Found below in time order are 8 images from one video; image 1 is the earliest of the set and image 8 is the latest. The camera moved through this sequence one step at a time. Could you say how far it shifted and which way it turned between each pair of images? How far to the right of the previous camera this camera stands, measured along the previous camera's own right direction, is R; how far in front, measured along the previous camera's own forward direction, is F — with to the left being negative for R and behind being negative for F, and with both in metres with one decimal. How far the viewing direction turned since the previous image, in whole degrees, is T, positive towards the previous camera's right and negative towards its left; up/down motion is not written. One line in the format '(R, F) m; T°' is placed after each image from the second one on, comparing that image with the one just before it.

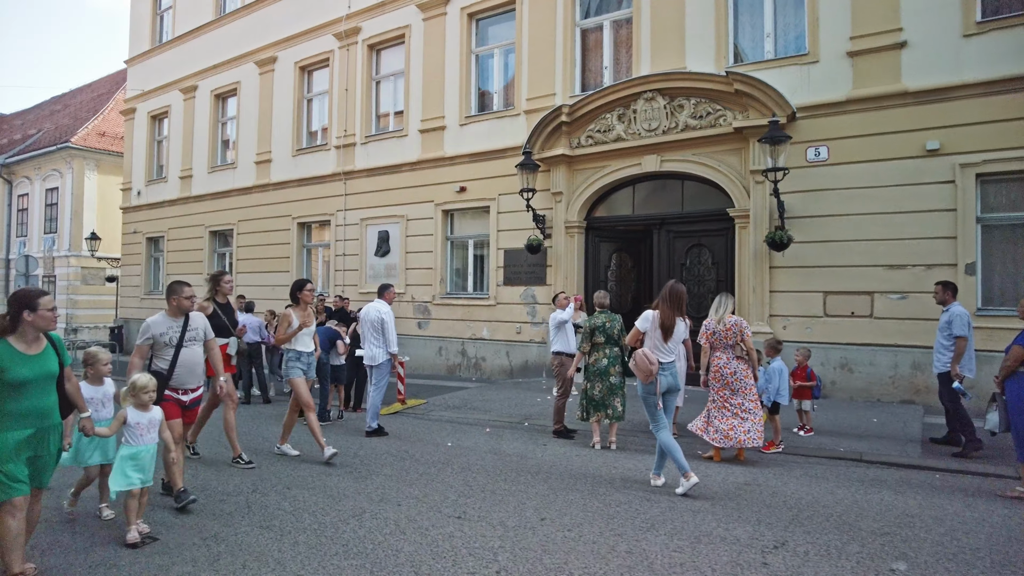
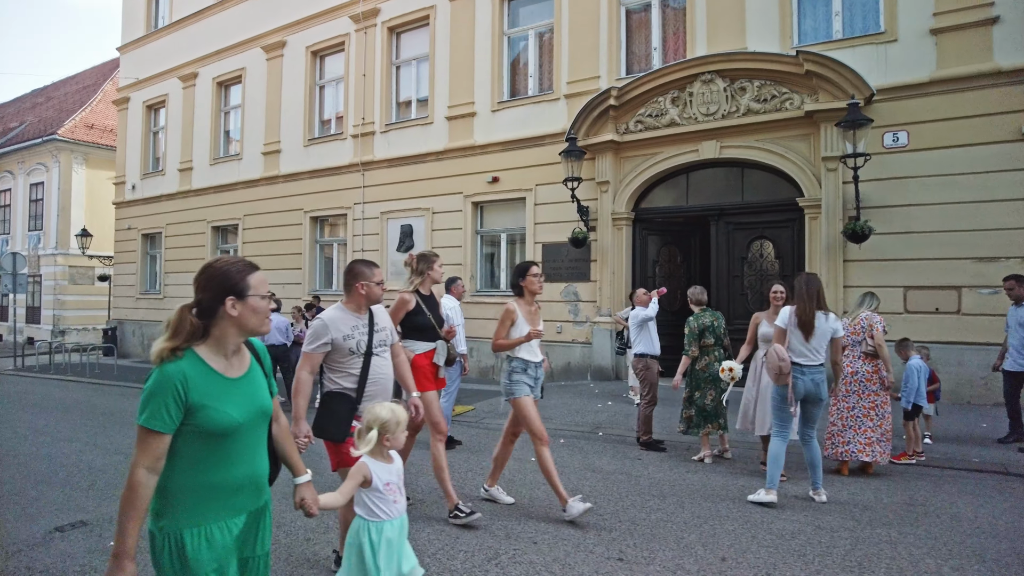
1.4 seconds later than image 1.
(-1.1, +0.9) m; +1°
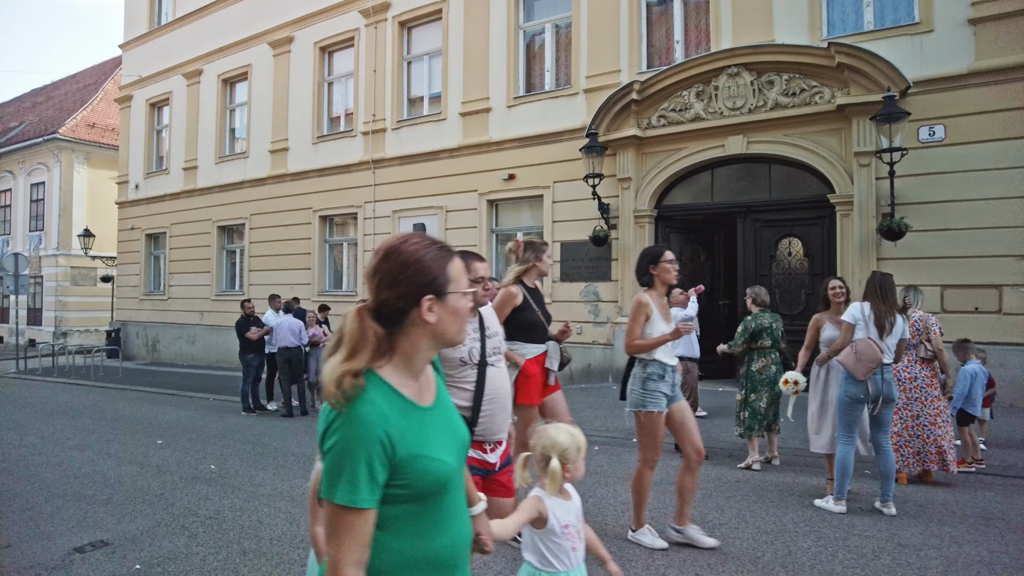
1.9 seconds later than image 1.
(-0.4, +0.3) m; 0°
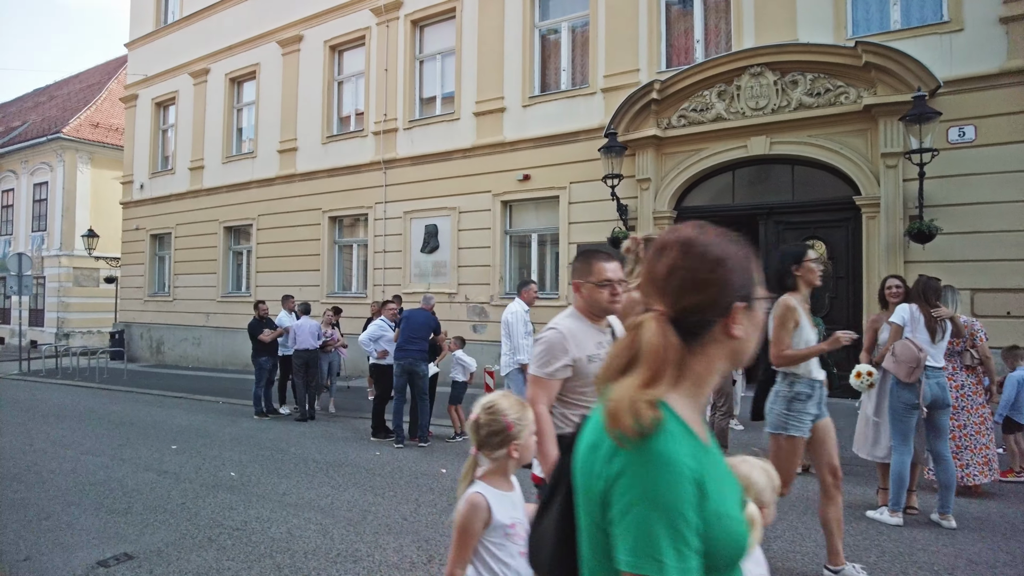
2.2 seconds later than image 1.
(-0.3, +0.2) m; 0°
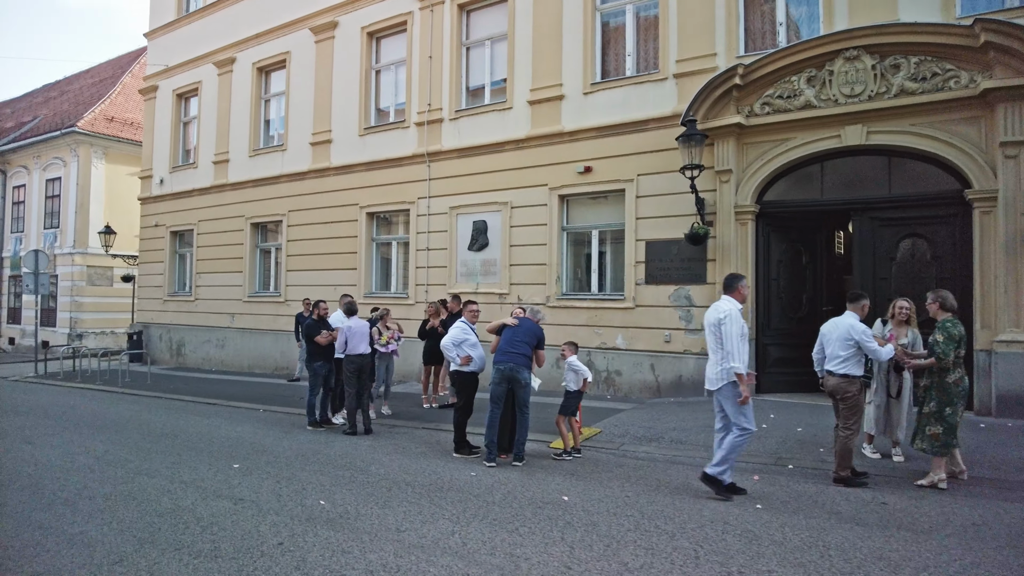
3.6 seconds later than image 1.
(-1.1, +0.9) m; 0°
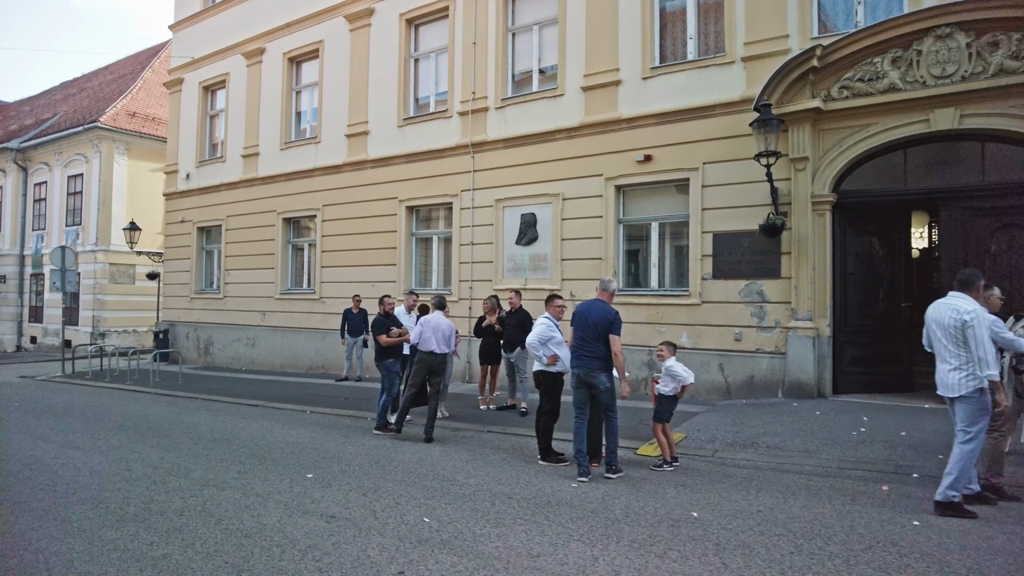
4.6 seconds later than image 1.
(-0.8, +0.6) m; -1°
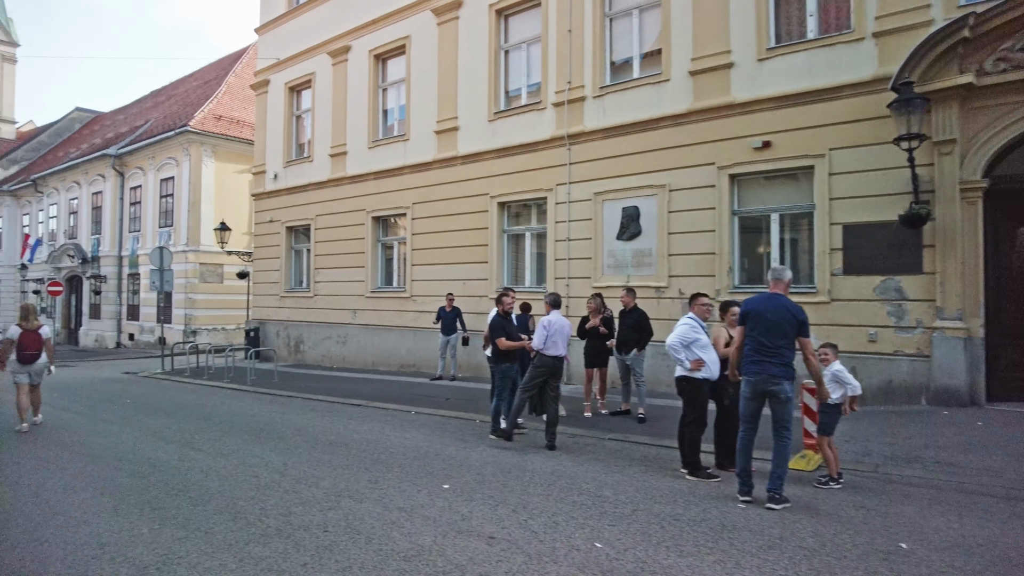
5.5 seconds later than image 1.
(-0.7, +0.5) m; -5°
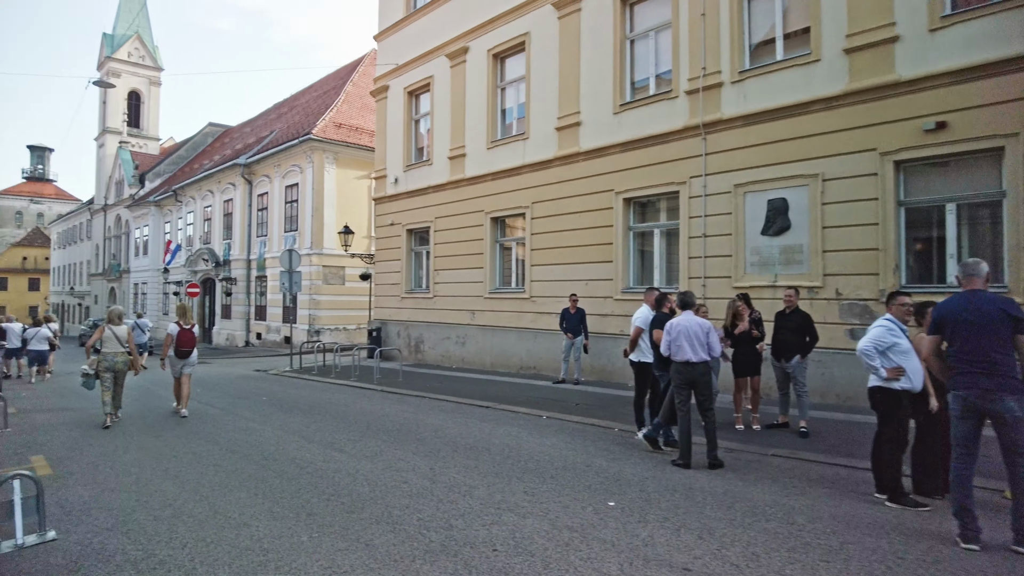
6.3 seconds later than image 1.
(-0.5, +0.4) m; -9°
